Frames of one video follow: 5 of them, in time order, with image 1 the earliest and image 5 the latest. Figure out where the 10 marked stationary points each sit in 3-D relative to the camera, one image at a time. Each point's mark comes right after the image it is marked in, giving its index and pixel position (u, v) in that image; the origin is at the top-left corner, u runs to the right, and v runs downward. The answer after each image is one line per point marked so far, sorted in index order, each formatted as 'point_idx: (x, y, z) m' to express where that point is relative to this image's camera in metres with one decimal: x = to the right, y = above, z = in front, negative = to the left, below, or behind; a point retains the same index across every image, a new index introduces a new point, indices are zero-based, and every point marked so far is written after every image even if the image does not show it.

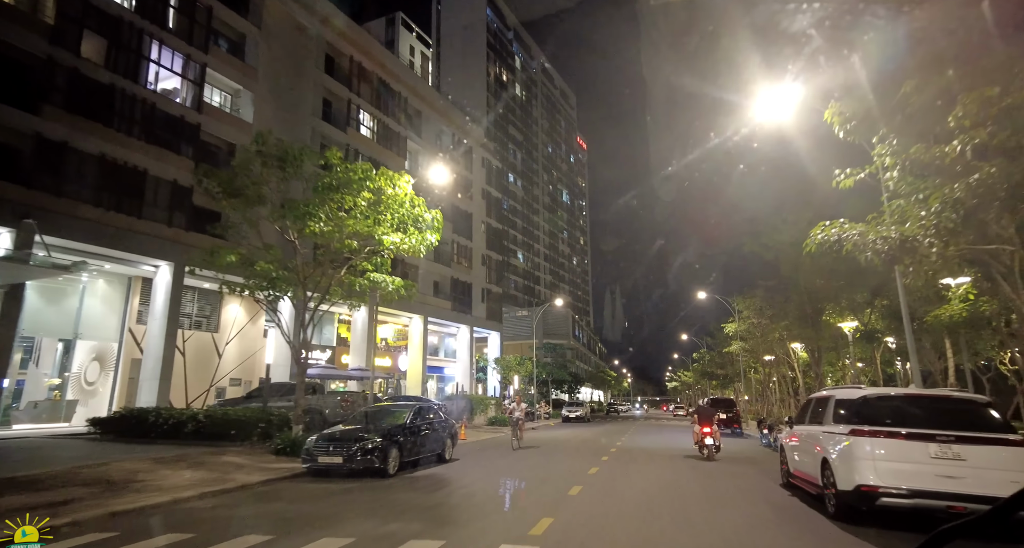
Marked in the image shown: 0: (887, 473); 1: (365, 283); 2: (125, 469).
0: (+4.2, -2.2, +6.1) m
1: (-3.8, -0.2, +14.1) m
2: (-6.5, -3.3, +9.3) m
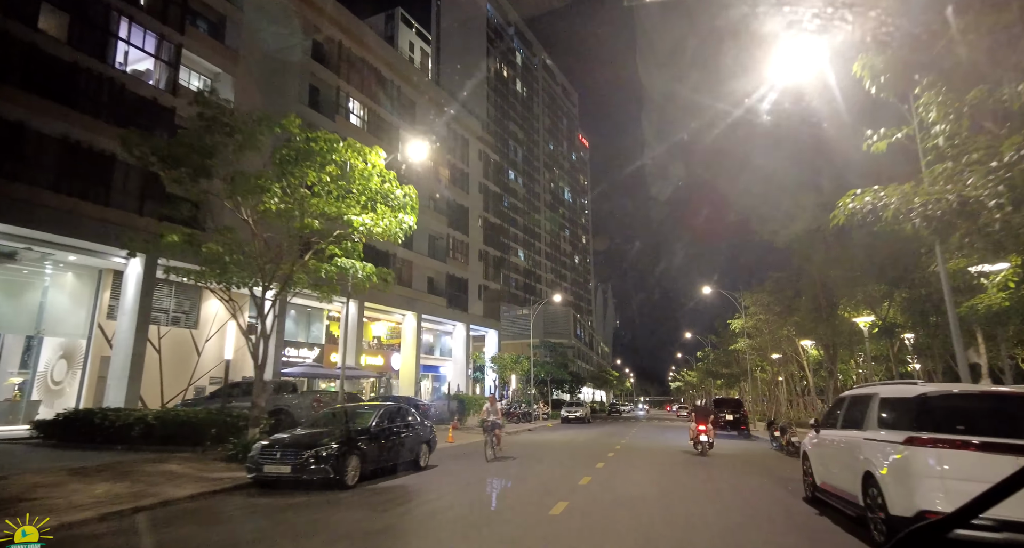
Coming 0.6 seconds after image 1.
0: (+3.8, -1.9, +4.7) m
1: (-4.1, +0.1, +12.7) m
2: (-6.9, -3.0, +7.8) m
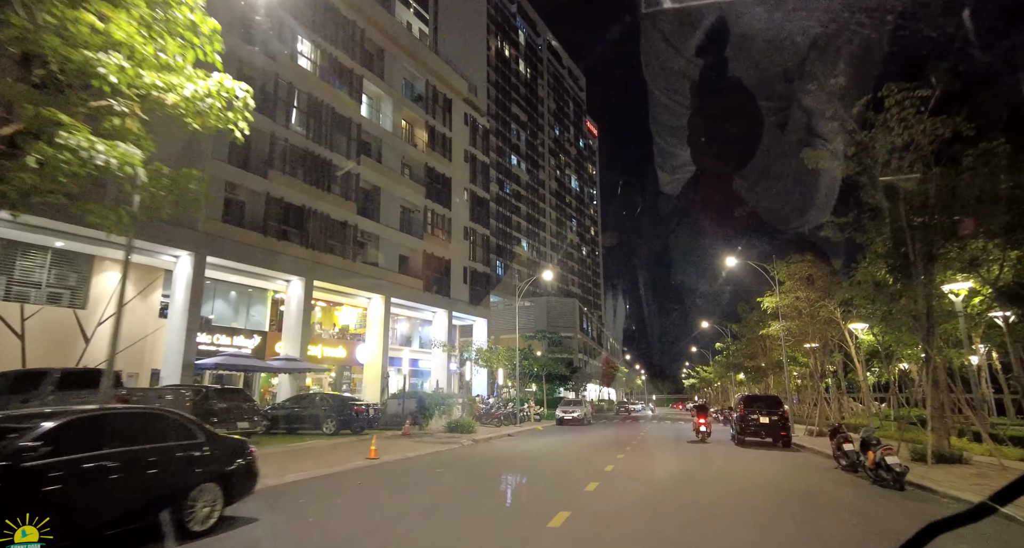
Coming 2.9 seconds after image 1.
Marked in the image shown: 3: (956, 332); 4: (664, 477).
0: (+2.2, -0.5, -1.3) m
1: (-5.6, +1.5, +6.8) m
2: (-8.4, -1.6, +2.1) m
3: (+14.6, -1.9, +18.2) m
4: (+4.2, -5.4, +15.0) m
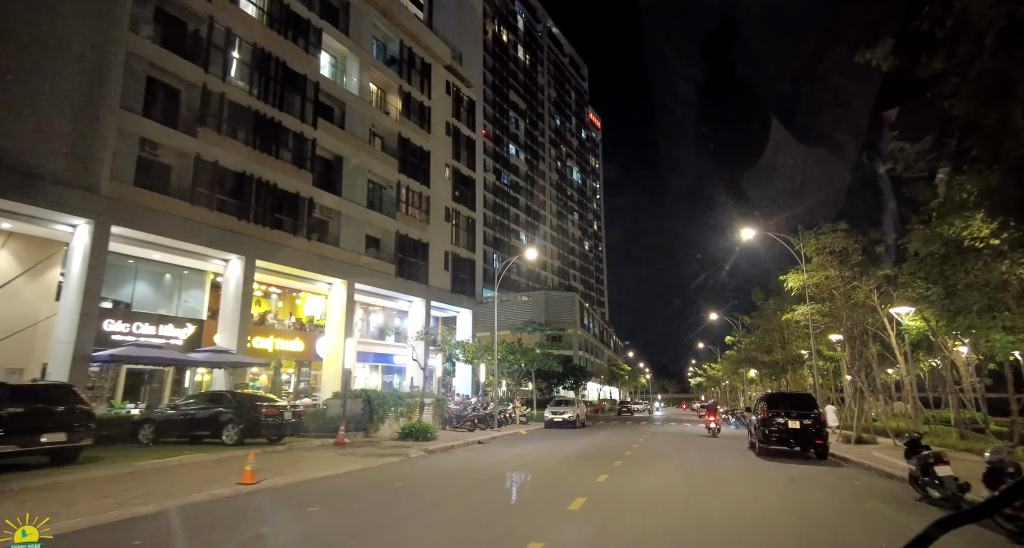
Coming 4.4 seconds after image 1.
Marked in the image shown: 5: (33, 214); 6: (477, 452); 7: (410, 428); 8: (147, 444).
0: (+0.9, +0.4, -5.5) m
1: (-6.8, +2.4, +2.7) m
2: (-9.7, -0.7, -2.0) m
3: (+13.5, -0.9, +13.9) m
4: (+3.0, -4.5, +10.8) m
5: (-15.5, +2.0, +17.8) m
6: (-1.1, -5.9, +18.1) m
7: (-3.4, -5.2, +18.5) m
8: (-9.3, -4.4, +14.1) m
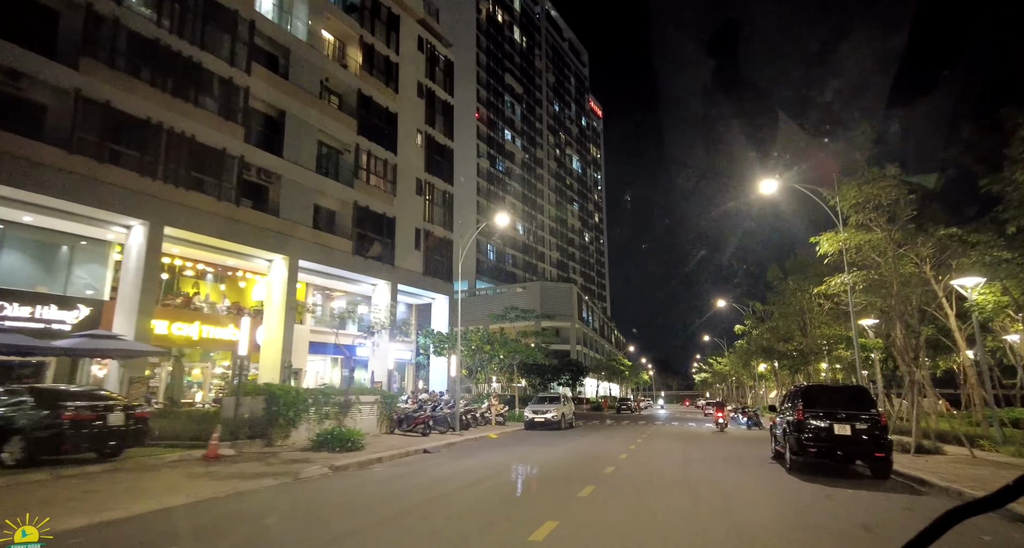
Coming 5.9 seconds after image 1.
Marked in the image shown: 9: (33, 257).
0: (-0.6, +1.4, -10.0) m
1: (-8.2, +3.4, -1.8) m
2: (-11.1, +0.3, -6.5) m
3: (+12.2, +0.2, +9.3) m
4: (+1.7, -3.4, +6.3) m
5: (-16.8, +3.0, +13.4) m
6: (-2.4, -4.8, +13.7) m
7: (-4.7, -4.1, +14.1) m
8: (-10.7, -3.3, +9.7) m
9: (-16.4, +0.6, +18.8) m
